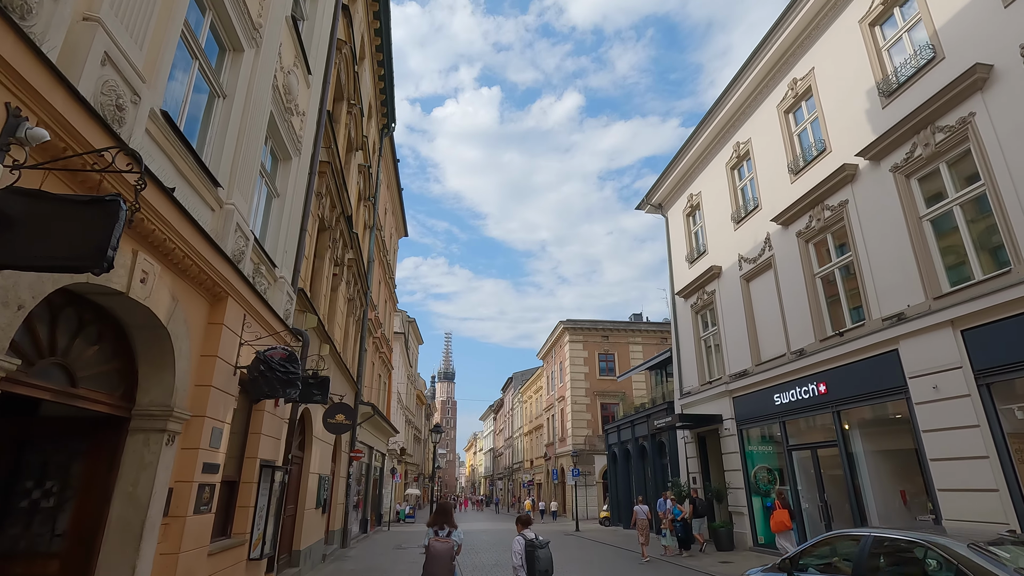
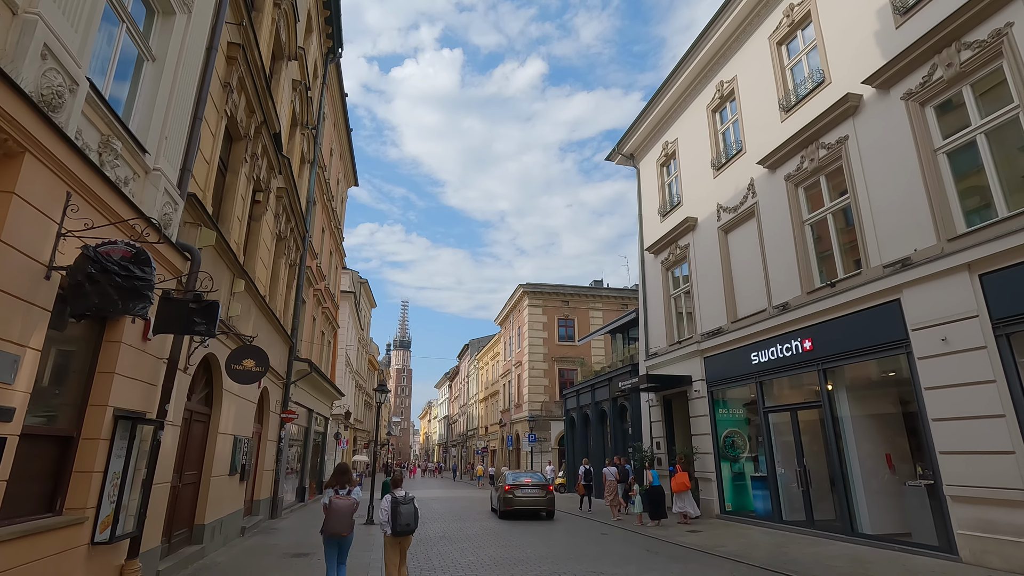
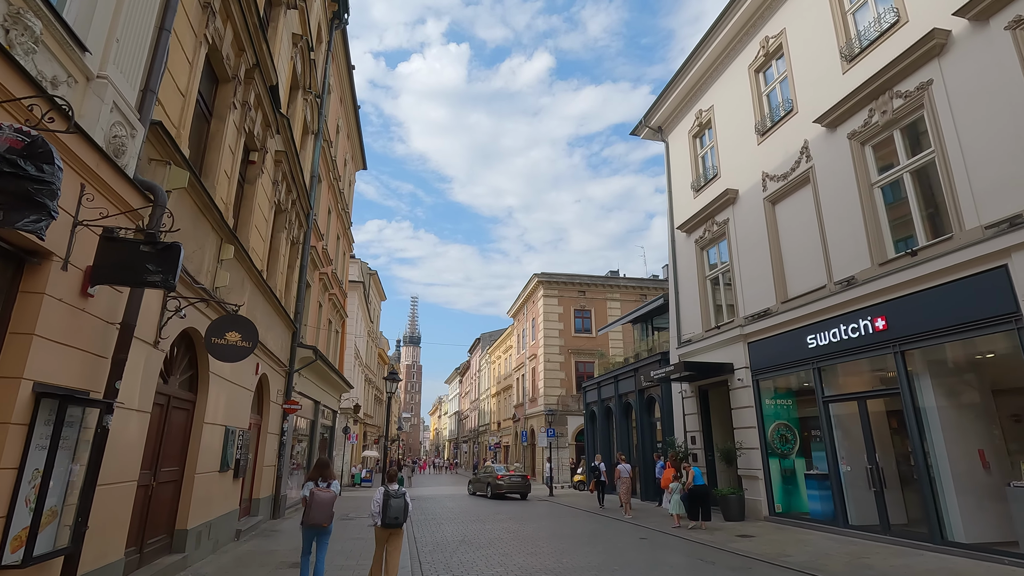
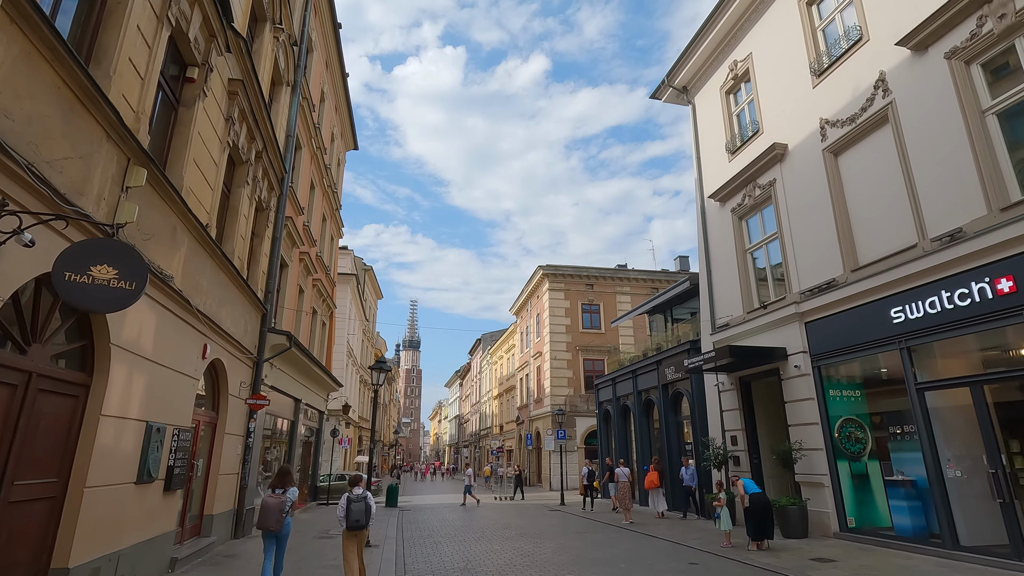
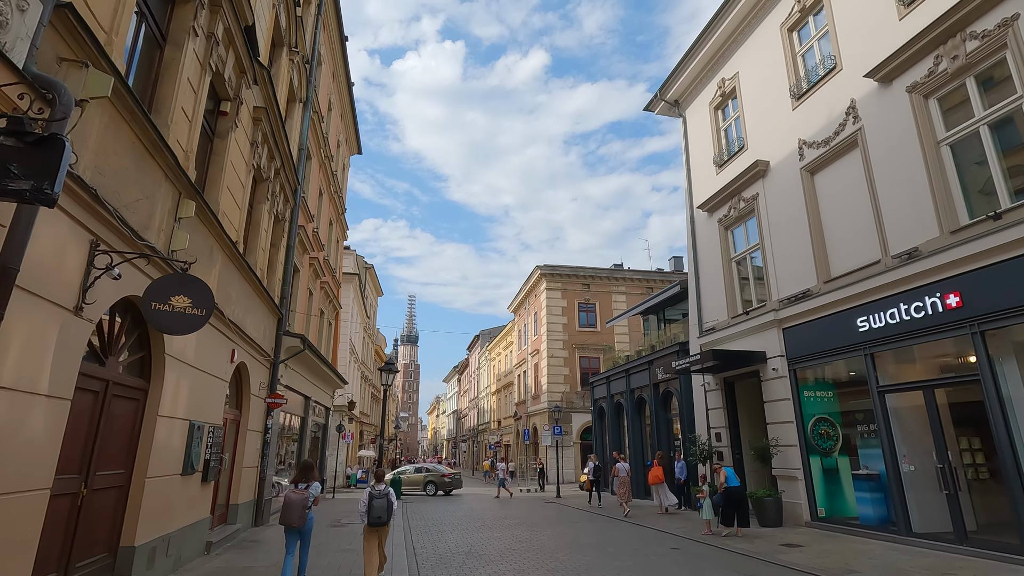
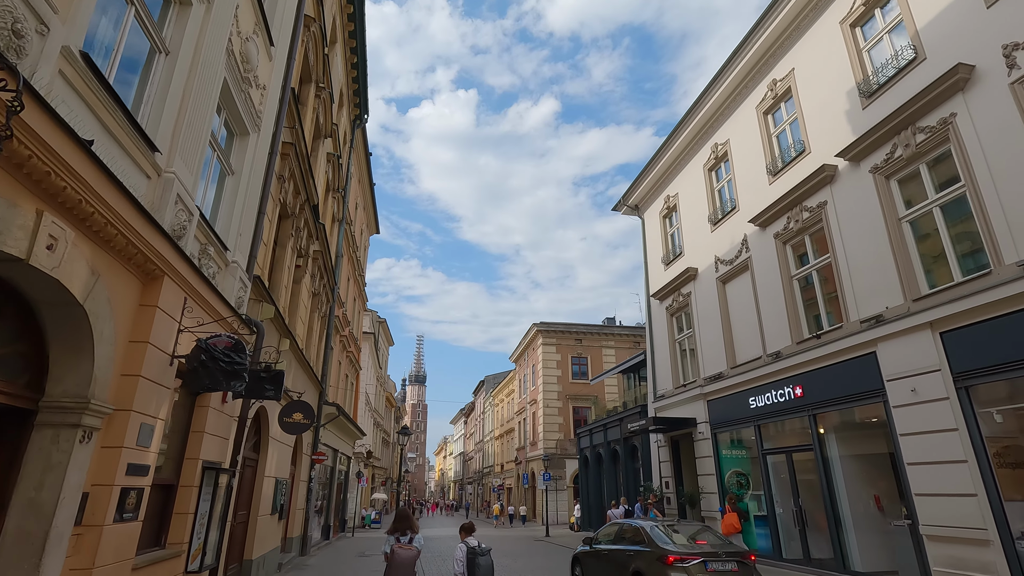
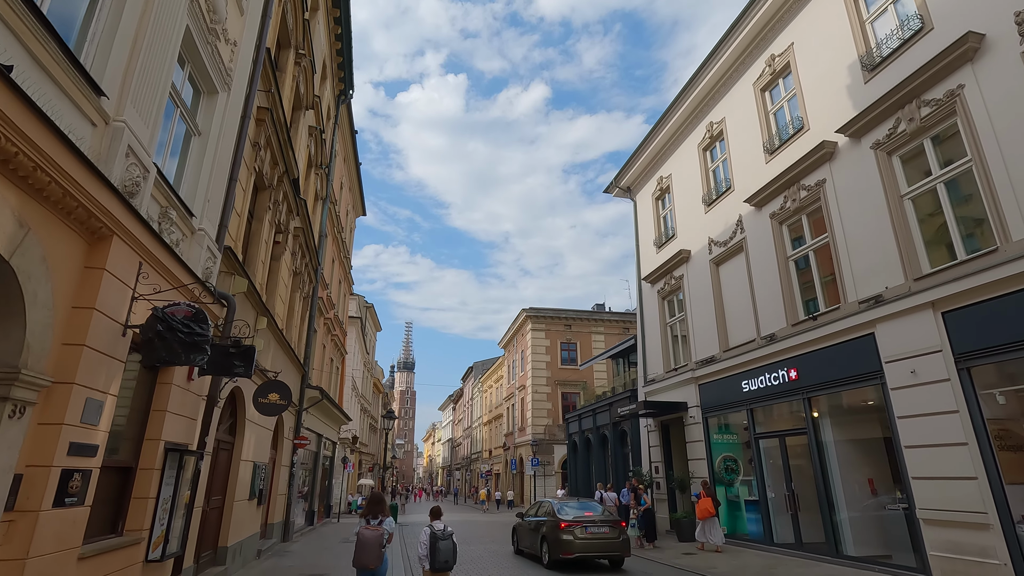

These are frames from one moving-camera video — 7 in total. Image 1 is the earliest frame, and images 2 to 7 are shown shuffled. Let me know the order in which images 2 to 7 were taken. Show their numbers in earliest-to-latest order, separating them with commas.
6, 7, 2, 3, 5, 4
